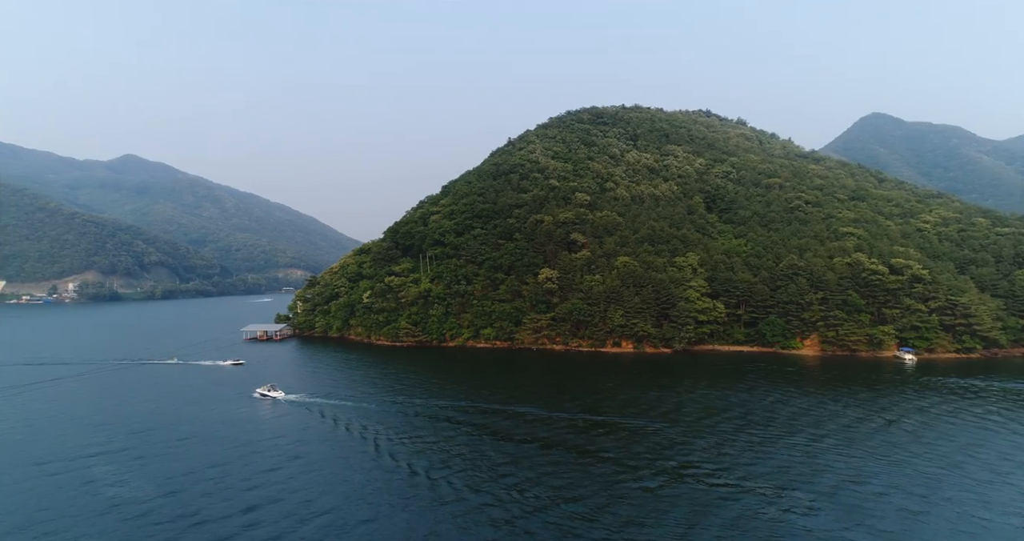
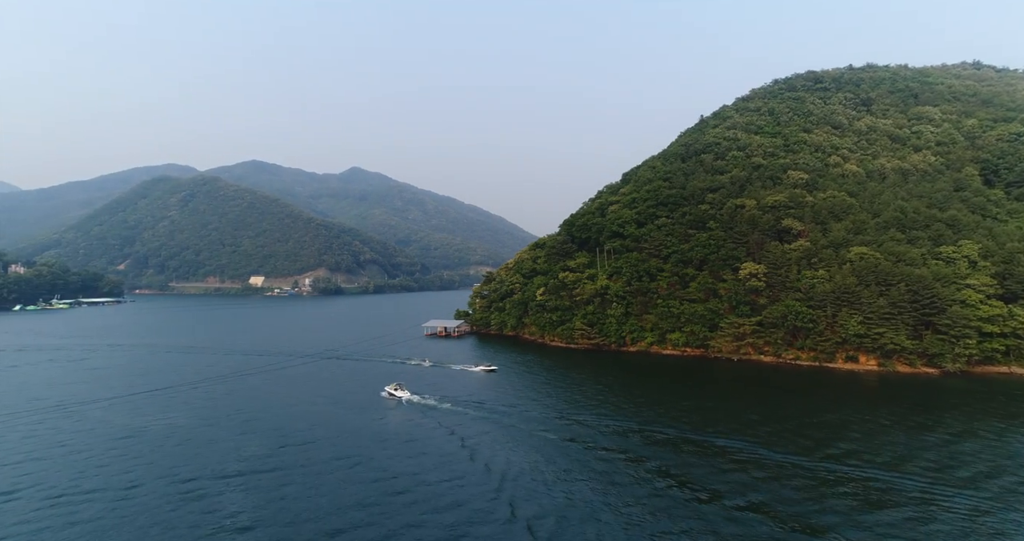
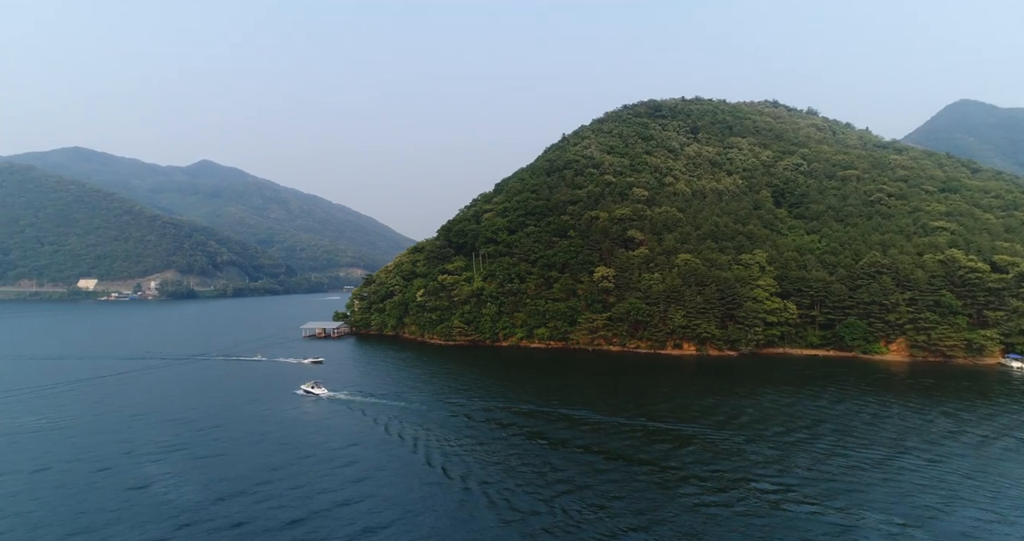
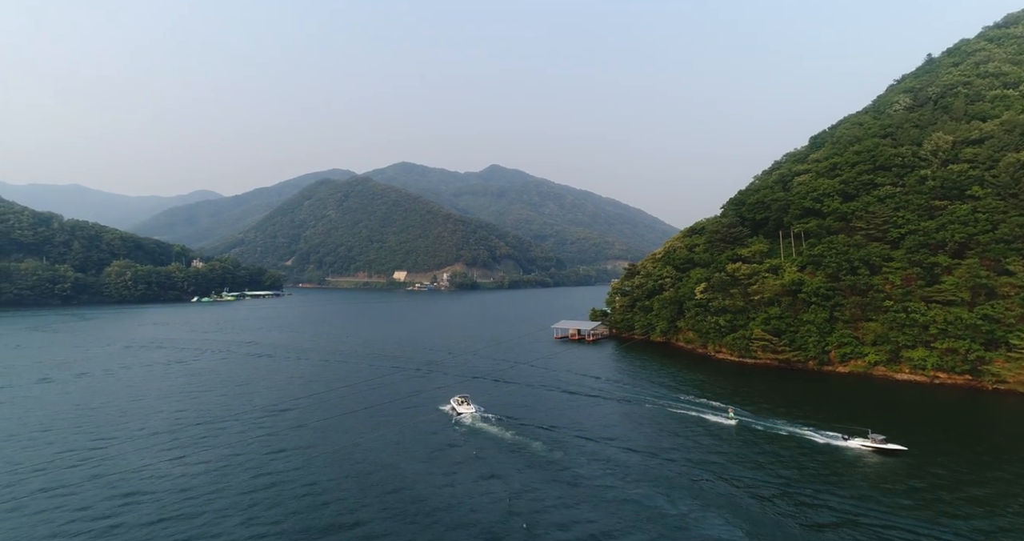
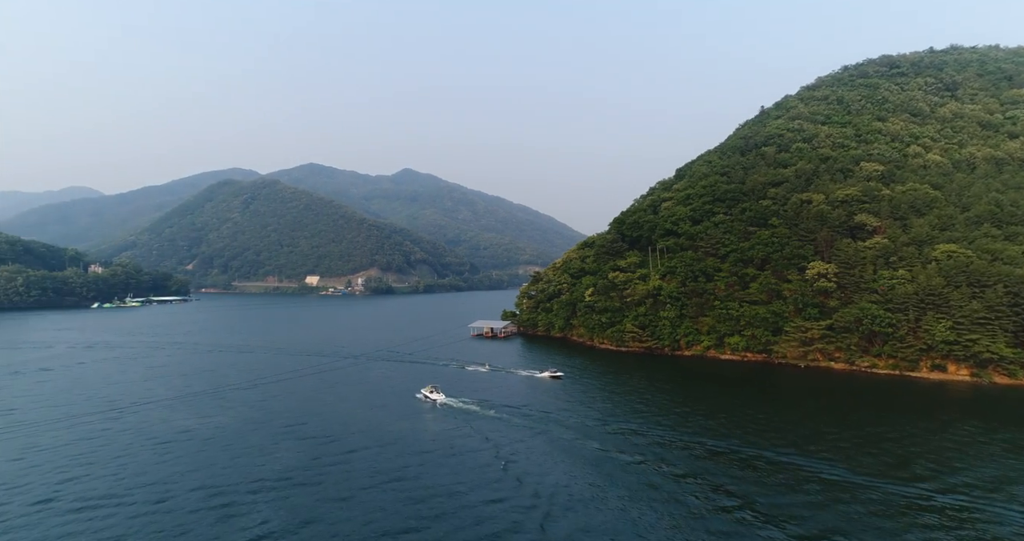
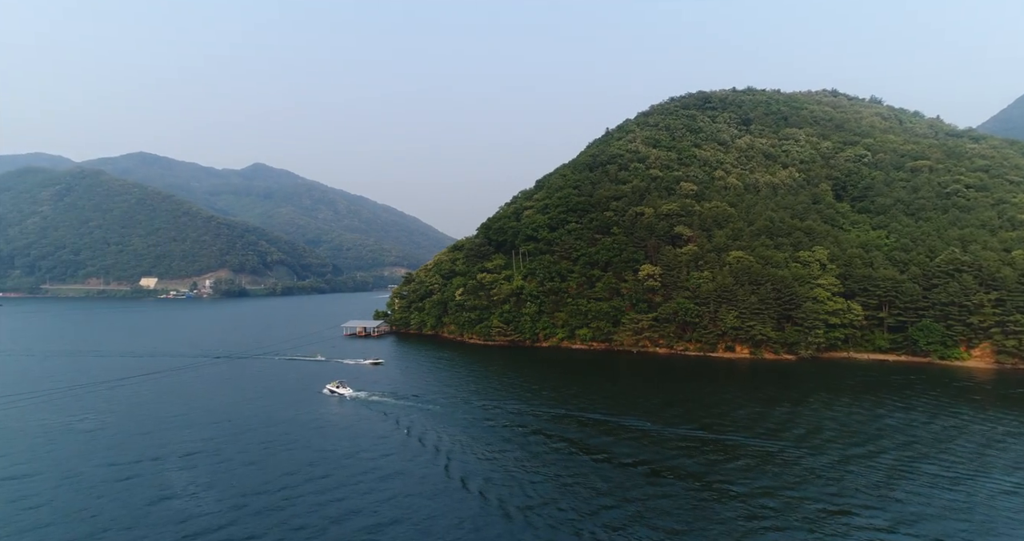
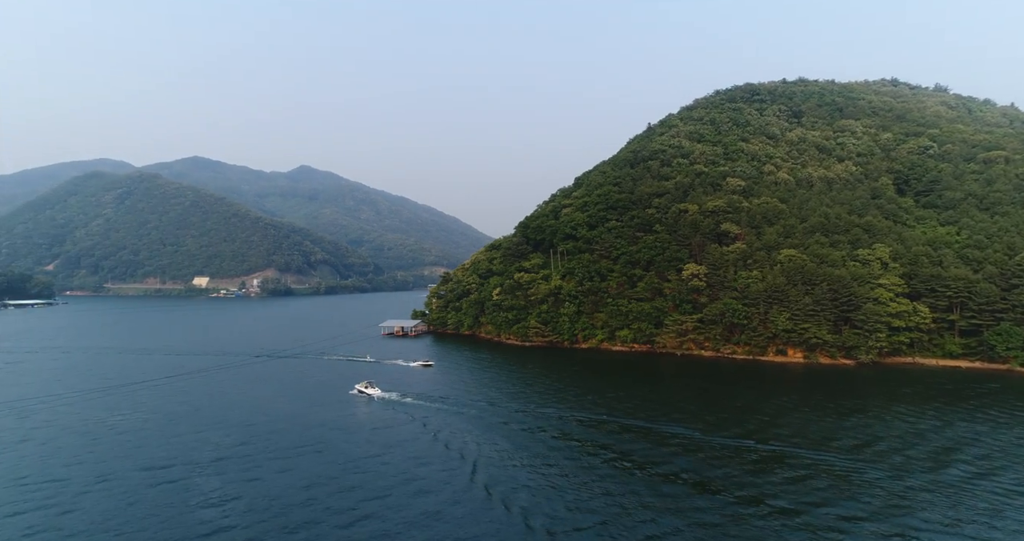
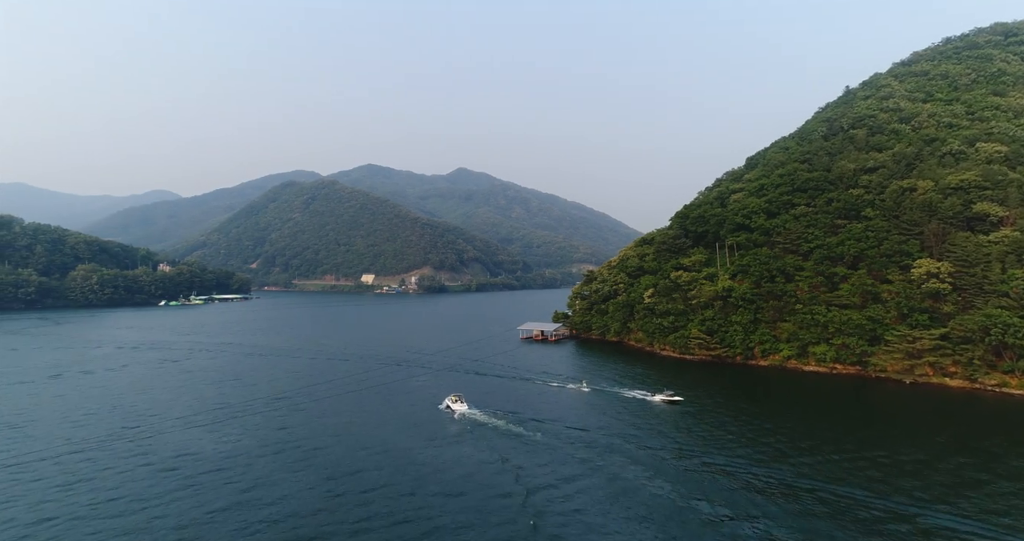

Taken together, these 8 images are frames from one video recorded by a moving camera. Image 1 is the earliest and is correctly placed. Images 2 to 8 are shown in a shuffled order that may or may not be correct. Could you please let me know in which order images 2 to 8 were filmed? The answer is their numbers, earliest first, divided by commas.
3, 6, 7, 2, 5, 8, 4
